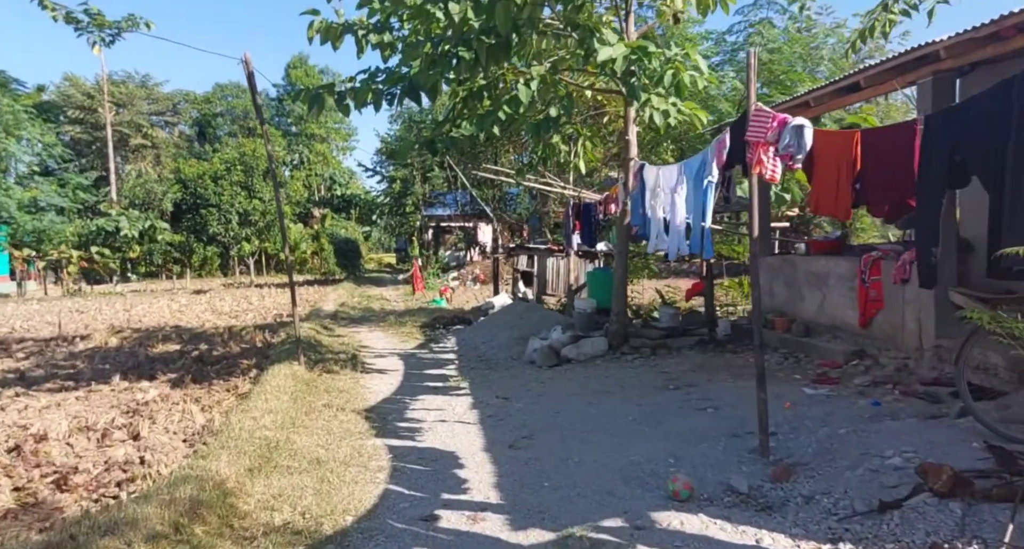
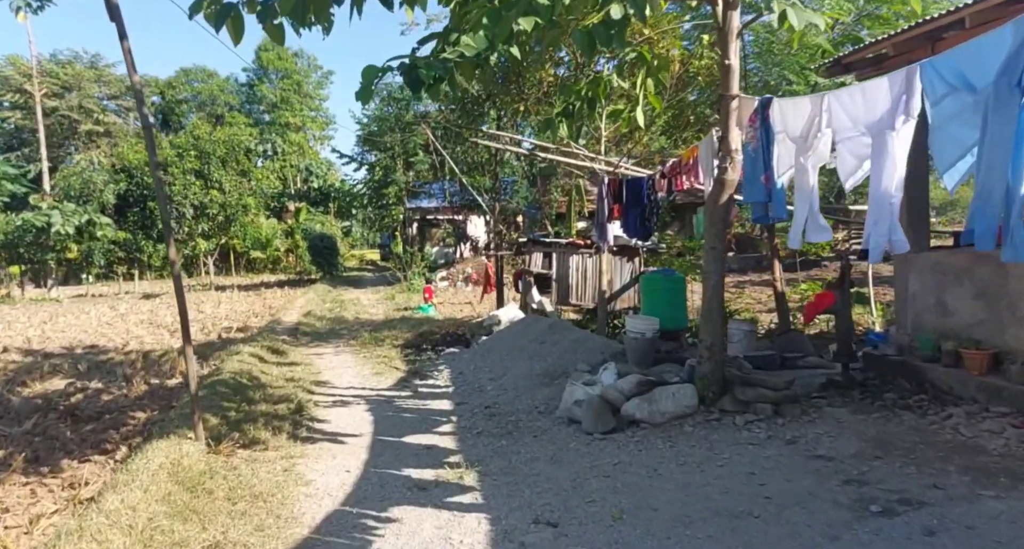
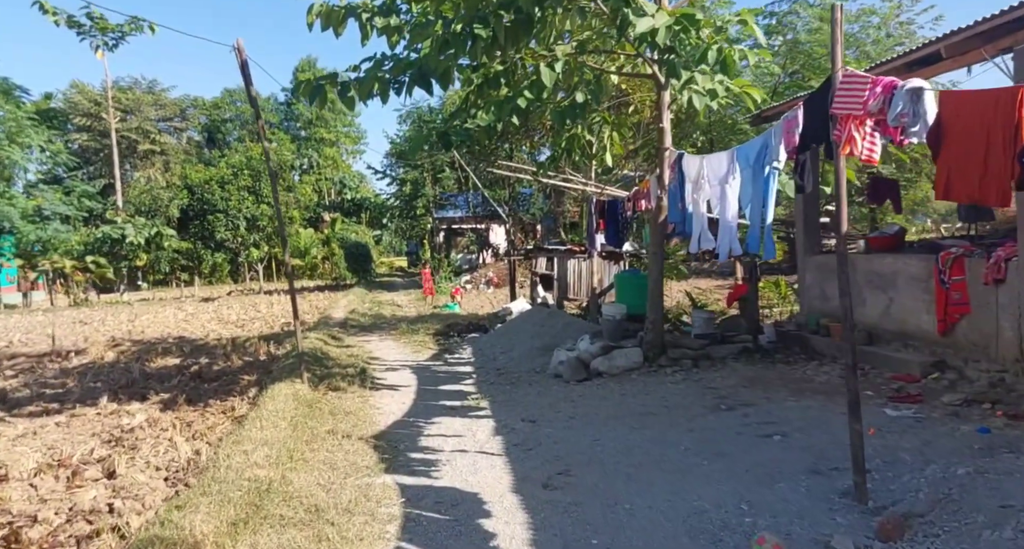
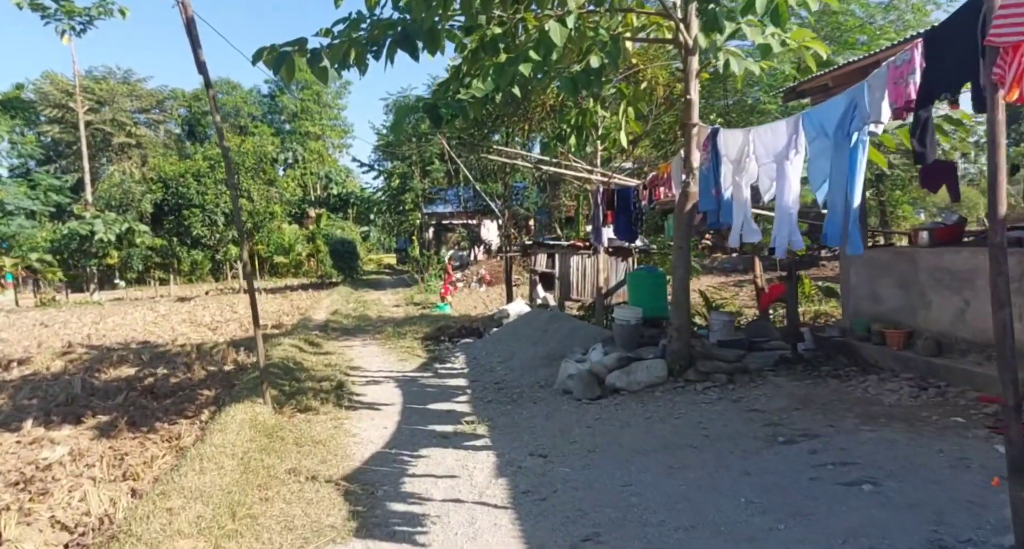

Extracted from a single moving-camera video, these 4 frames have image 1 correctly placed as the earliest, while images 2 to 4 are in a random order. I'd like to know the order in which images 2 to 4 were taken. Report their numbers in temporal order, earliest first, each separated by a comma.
3, 4, 2
